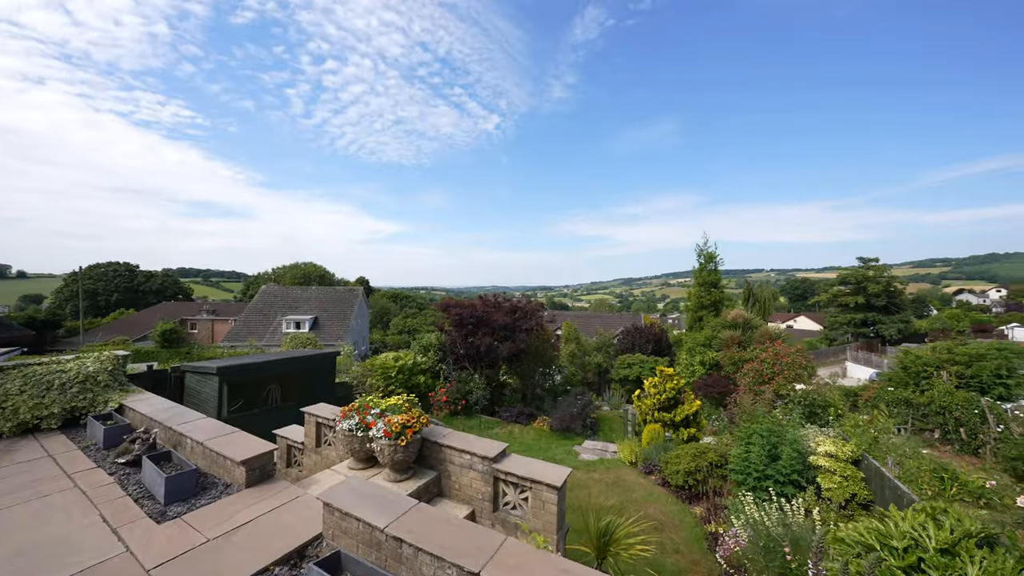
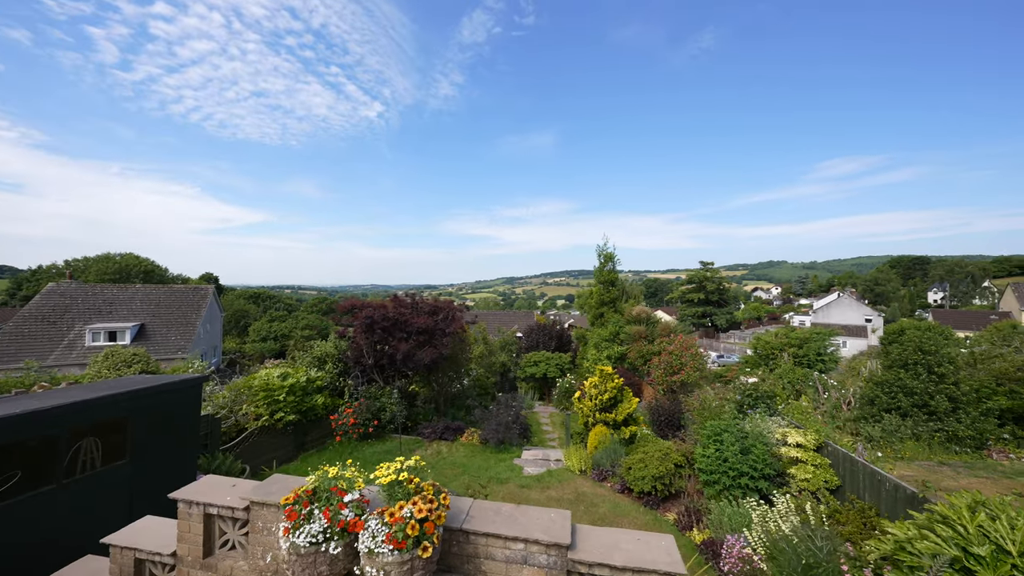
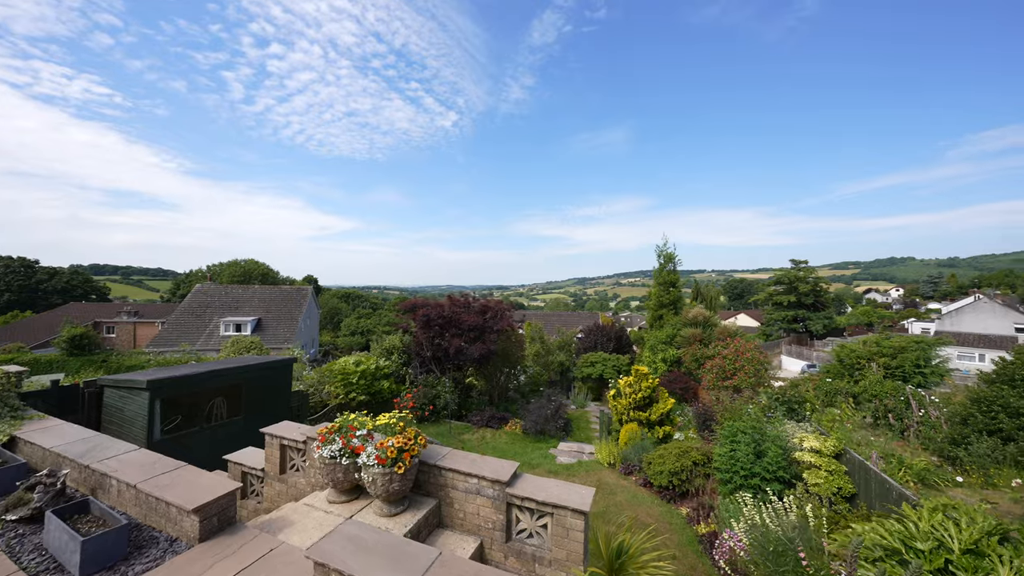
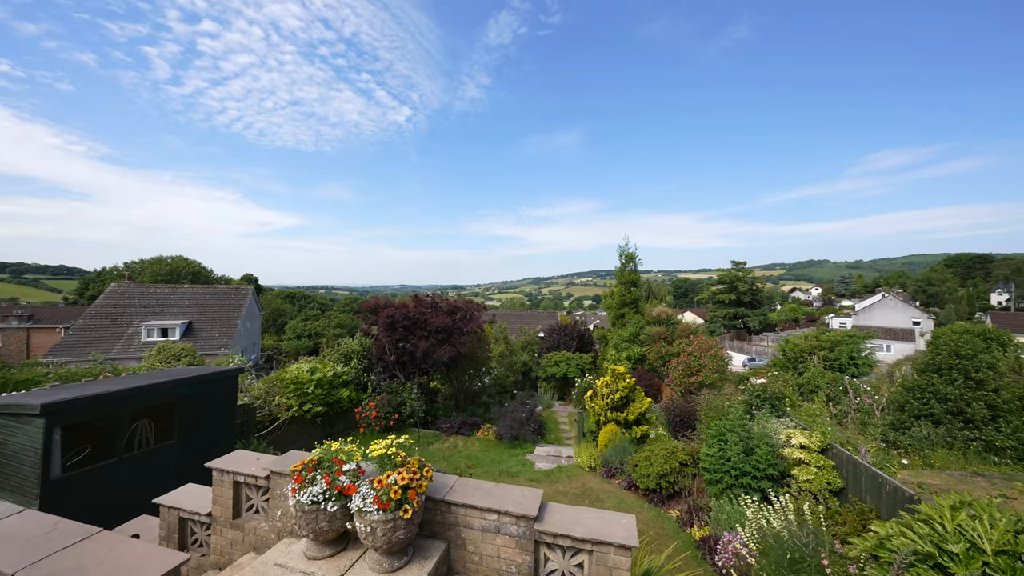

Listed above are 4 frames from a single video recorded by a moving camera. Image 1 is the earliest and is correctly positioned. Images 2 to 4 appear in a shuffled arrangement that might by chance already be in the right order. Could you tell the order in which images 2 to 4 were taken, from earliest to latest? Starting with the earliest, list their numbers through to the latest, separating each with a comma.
3, 4, 2
